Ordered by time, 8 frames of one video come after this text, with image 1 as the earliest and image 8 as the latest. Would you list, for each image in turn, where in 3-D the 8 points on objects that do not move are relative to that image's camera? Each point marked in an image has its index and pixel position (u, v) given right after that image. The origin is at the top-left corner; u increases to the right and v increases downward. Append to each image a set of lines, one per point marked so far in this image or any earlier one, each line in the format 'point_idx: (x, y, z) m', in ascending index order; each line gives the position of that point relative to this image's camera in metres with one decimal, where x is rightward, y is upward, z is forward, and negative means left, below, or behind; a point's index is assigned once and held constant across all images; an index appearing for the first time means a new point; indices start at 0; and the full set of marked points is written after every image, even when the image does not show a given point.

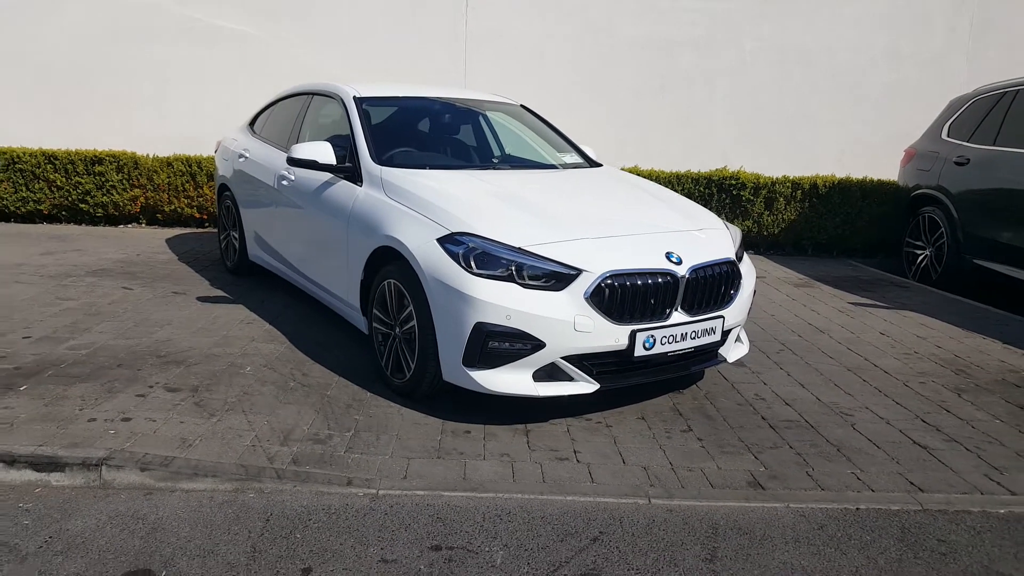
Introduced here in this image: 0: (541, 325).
0: (+0.1, -0.2, +3.7) m
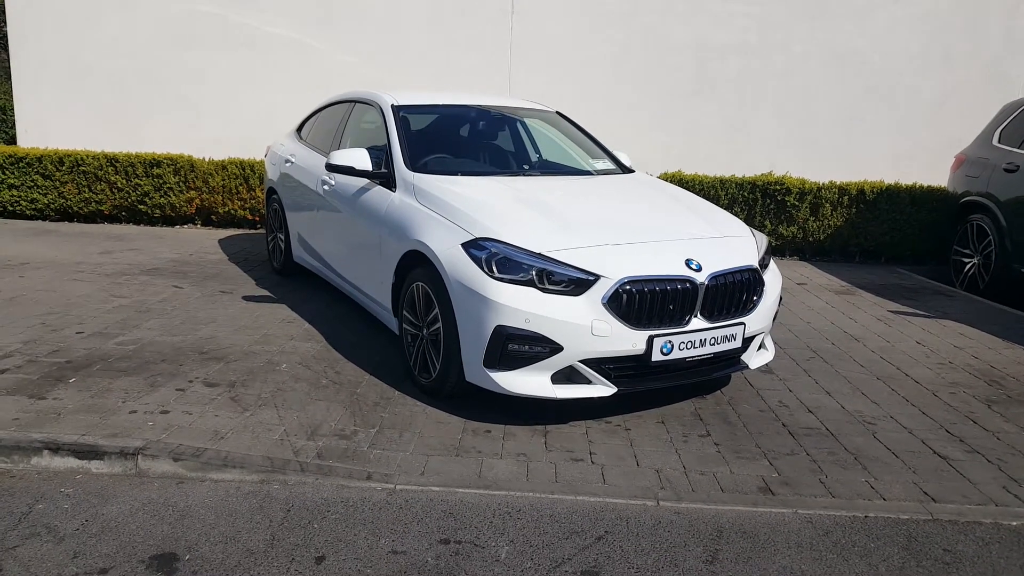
0: (+0.2, -0.2, +3.8) m
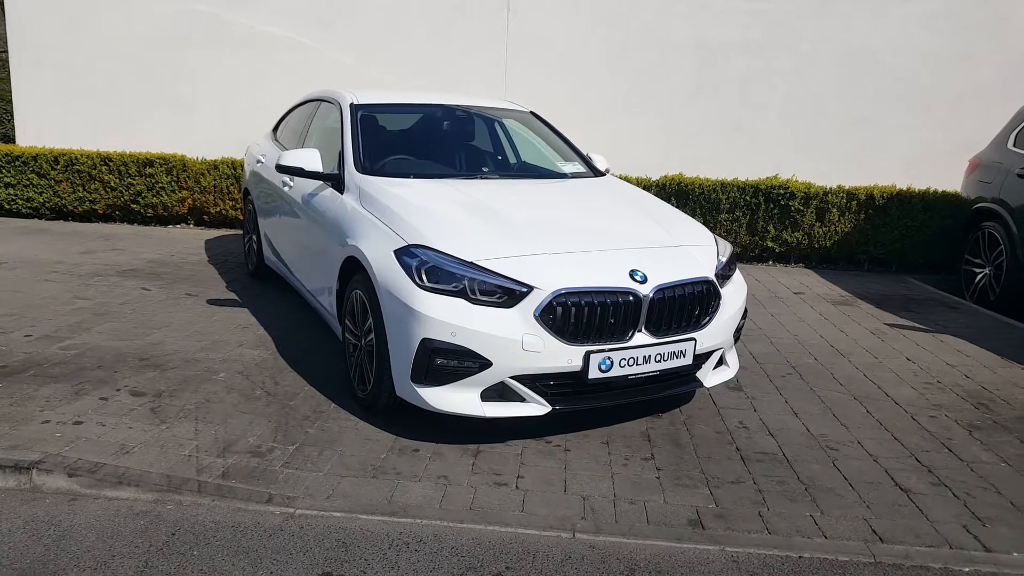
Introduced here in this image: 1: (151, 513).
0: (-0.1, -0.2, +3.6) m
1: (-1.4, -0.9, +3.1) m
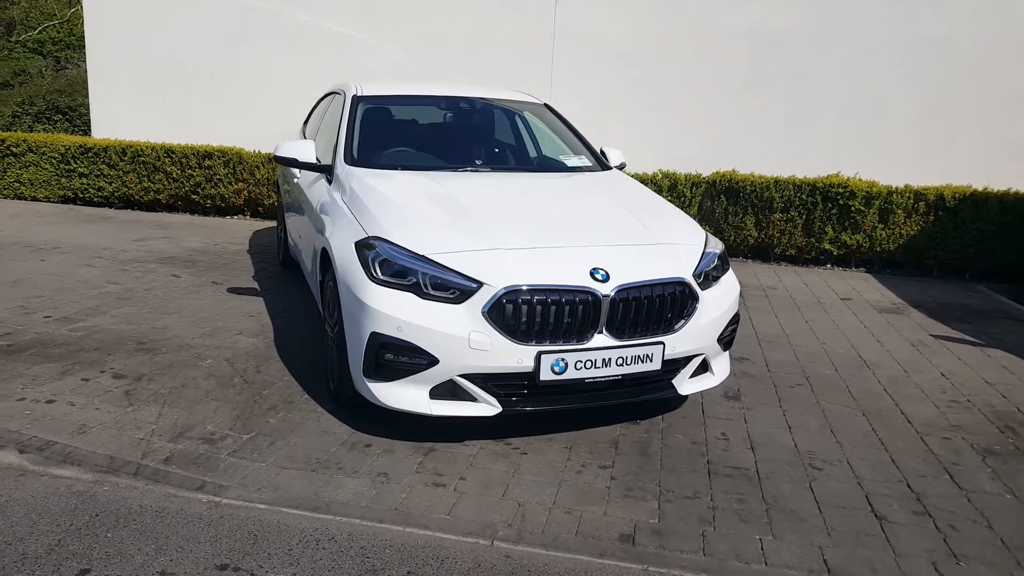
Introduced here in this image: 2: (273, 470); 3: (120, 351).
0: (-0.3, -0.2, +3.5) m
1: (-1.7, -0.8, +3.2) m
2: (-1.0, -0.8, +3.5) m
3: (-2.2, -0.4, +4.6) m
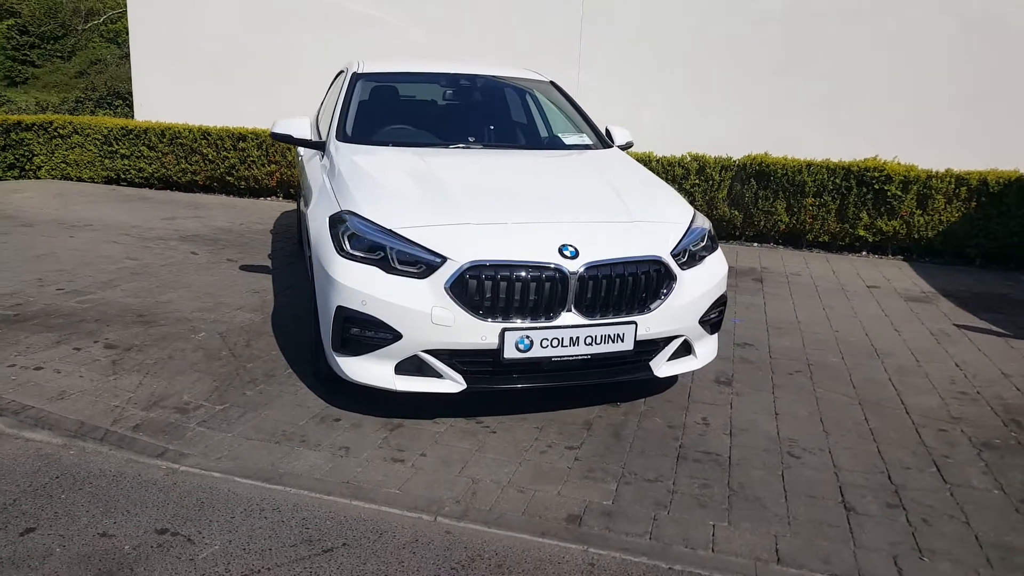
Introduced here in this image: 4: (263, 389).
0: (-0.5, -0.1, +3.5) m
1: (-1.8, -0.7, +3.3) m
2: (-1.2, -0.6, +3.5) m
3: (-2.3, -0.2, +4.8) m
4: (-1.2, -0.5, +4.1) m
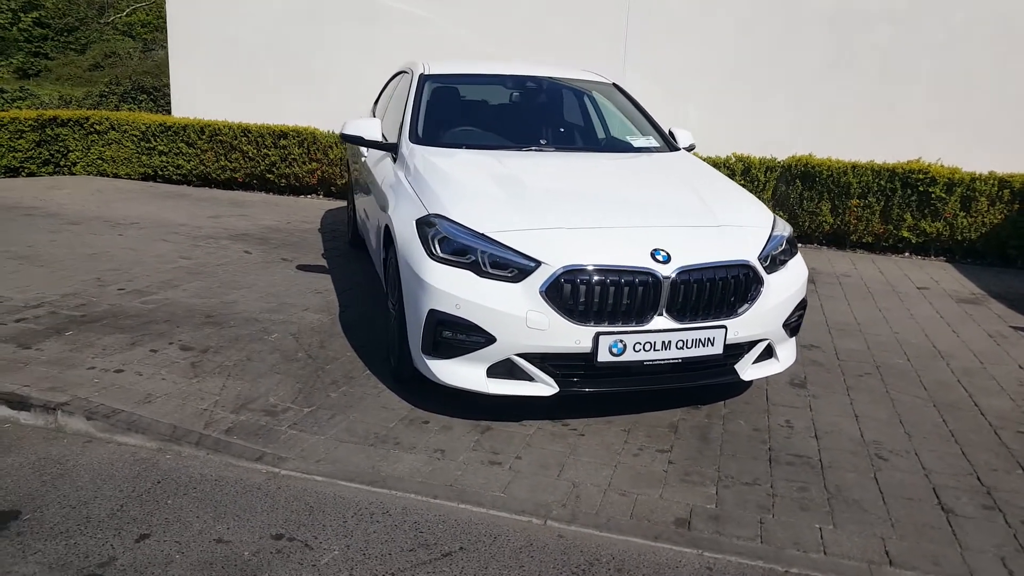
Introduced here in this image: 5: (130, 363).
0: (-0.1, -0.1, +3.5) m
1: (-1.4, -0.7, +3.3) m
2: (-0.8, -0.7, +3.5) m
3: (-1.9, -0.2, +4.8) m
4: (-0.8, -0.5, +4.1) m
5: (-1.9, -0.4, +4.1) m
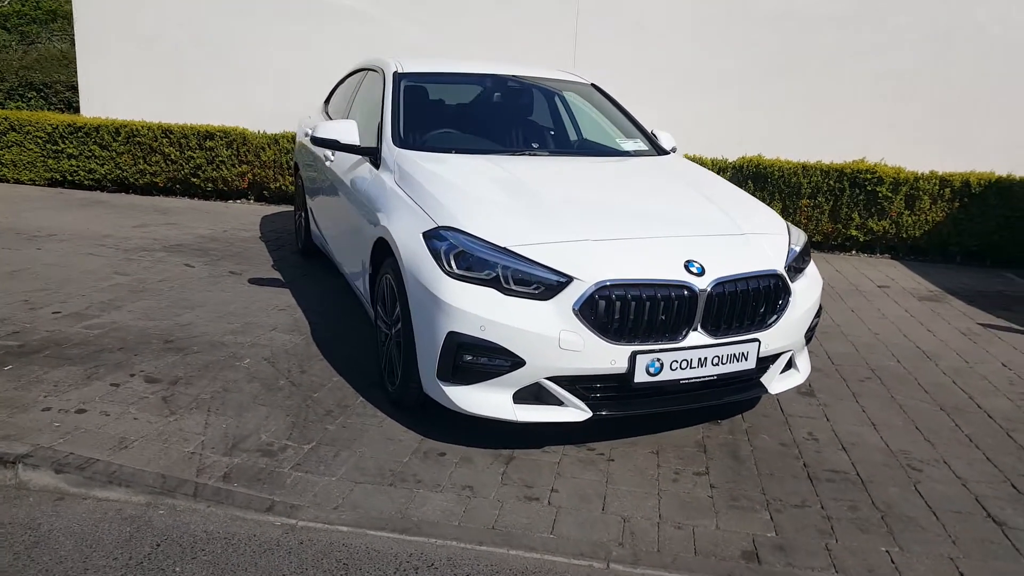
0: (0.0, -0.2, +3.2) m
1: (-1.3, -0.8, +2.9) m
2: (-0.6, -0.7, +3.1) m
3: (-1.9, -0.3, +4.3) m
4: (-0.8, -0.6, +3.7) m
5: (-1.8, -0.5, +3.6) m
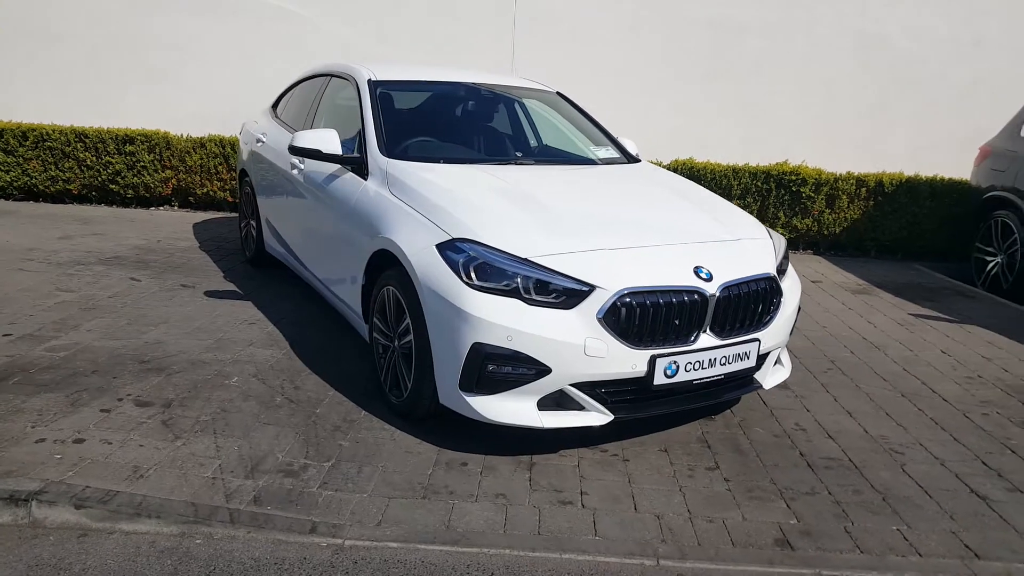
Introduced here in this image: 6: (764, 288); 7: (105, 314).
0: (+0.1, -0.2, +3.2) m
1: (-1.1, -0.9, +2.7) m
2: (-0.5, -0.8, +3.1) m
3: (-1.9, -0.4, +4.1) m
4: (-0.7, -0.7, +3.6) m
5: (-1.7, -0.6, +3.4) m
6: (+1.2, 0.0, +3.7) m
7: (-2.5, -0.2, +5.0) m
